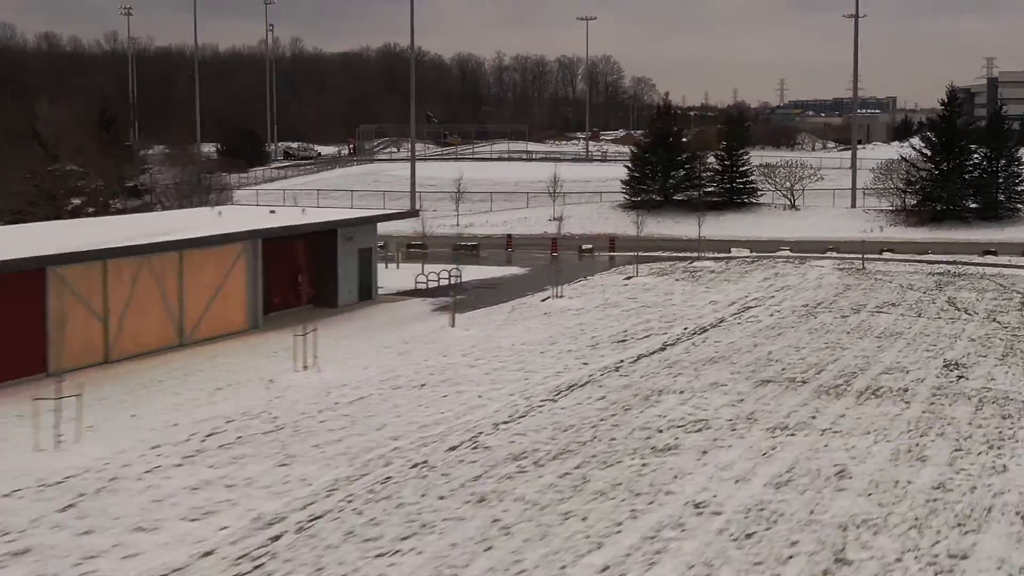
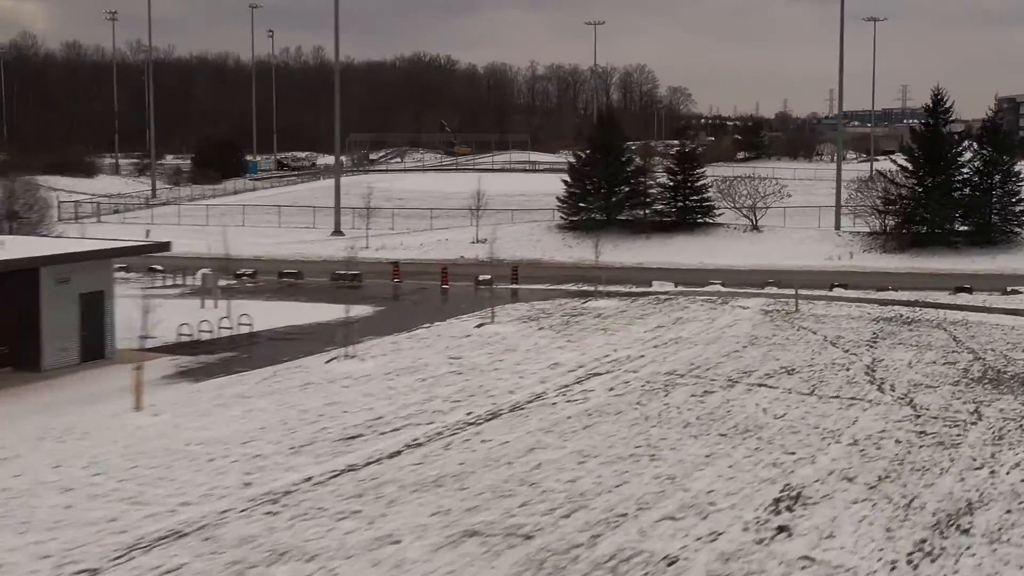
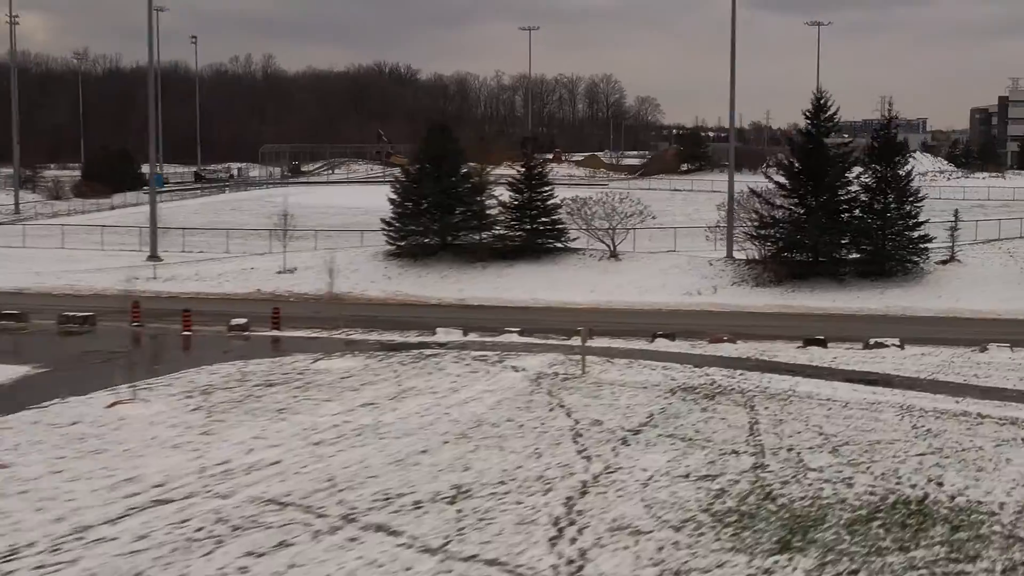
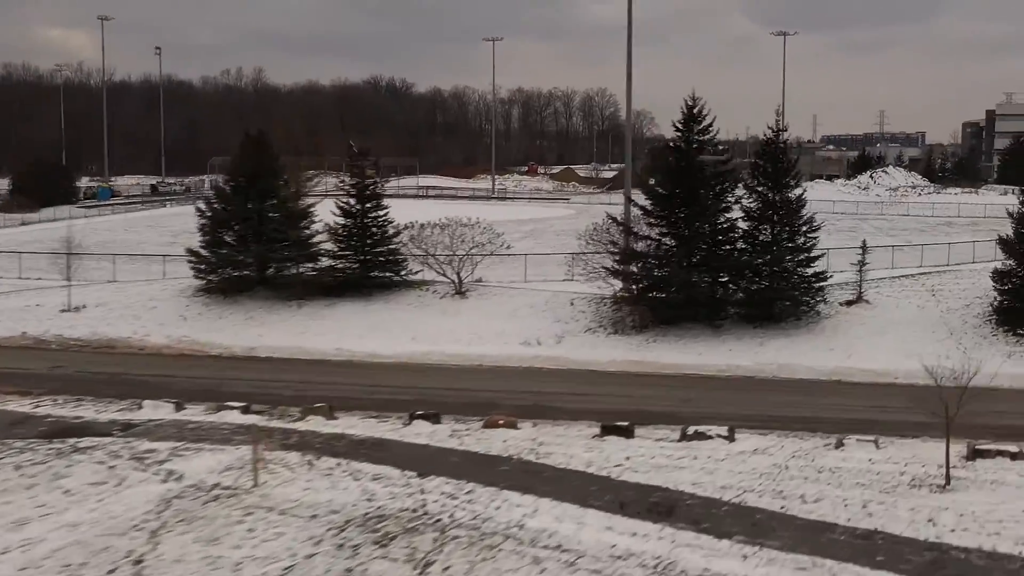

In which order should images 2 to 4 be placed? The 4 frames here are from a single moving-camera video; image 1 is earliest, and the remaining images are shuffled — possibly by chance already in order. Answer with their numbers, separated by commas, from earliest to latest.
2, 3, 4
